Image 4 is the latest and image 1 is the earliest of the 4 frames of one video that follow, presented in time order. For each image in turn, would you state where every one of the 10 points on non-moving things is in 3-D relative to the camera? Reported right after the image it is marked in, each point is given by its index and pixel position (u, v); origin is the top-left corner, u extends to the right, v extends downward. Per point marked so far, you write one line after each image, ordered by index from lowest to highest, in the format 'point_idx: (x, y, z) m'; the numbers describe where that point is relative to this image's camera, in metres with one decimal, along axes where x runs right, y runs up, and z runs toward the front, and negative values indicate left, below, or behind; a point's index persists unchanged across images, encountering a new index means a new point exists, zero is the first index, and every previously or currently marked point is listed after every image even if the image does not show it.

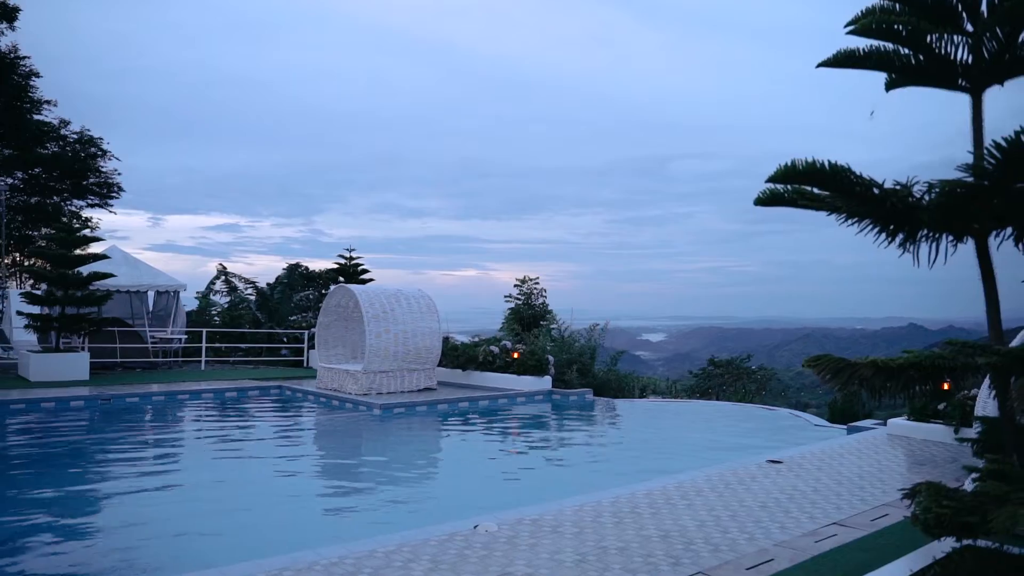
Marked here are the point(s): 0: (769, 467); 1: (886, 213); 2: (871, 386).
0: (+2.0, -1.5, +5.8) m
1: (+1.3, +0.3, +2.6) m
2: (+1.4, -0.4, +2.8) m
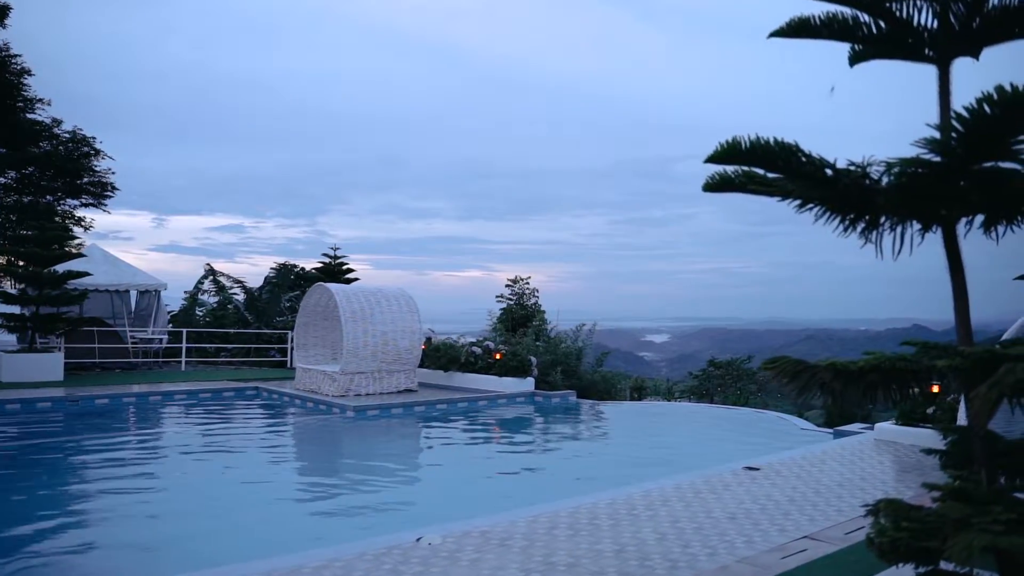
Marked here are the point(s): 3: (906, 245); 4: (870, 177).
0: (+1.8, -1.4, +5.6) m
1: (+1.1, +0.3, +2.3) m
2: (+1.1, -0.4, +2.6) m
3: (+1.3, +0.2, +2.4) m
4: (+1.1, +0.3, +2.3) m
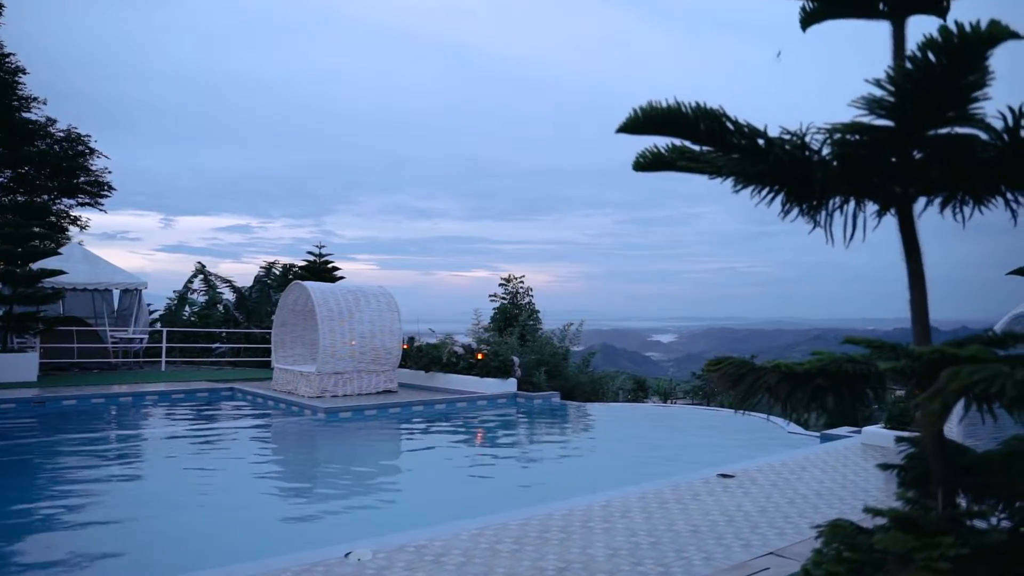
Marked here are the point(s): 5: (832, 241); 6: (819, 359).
0: (+1.5, -1.4, +5.2) m
1: (+0.7, +0.3, +2.0) m
2: (+0.8, -0.3, +2.2) m
3: (+1.0, +0.2, +2.1) m
4: (+0.8, +0.4, +2.0) m
5: (+0.9, +0.1, +2.2) m
6: (+0.9, -0.2, +2.1) m
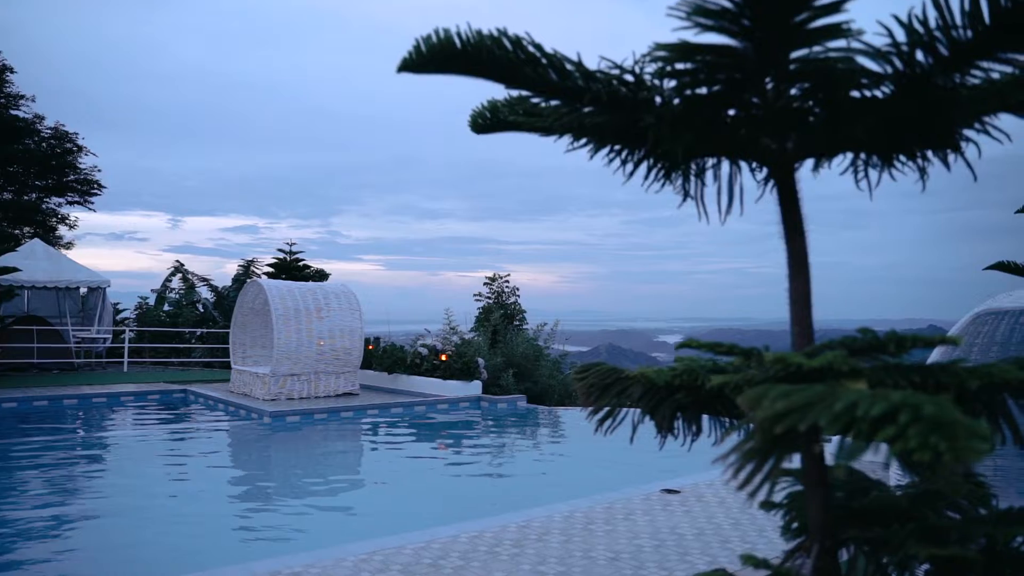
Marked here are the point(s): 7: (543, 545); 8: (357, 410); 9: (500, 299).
0: (+1.0, -1.4, +4.8) m
1: (+0.2, +0.3, +1.5) m
2: (+0.3, -0.3, +1.8) m
3: (+0.5, +0.2, +1.6) m
4: (+0.3, +0.4, +1.5) m
5: (+0.4, +0.2, +1.7) m
6: (+0.4, -0.2, +1.7) m
7: (+0.2, -1.3, +3.8) m
8: (-2.2, -1.8, +11.1) m
9: (-0.3, -0.2, +14.6) m
